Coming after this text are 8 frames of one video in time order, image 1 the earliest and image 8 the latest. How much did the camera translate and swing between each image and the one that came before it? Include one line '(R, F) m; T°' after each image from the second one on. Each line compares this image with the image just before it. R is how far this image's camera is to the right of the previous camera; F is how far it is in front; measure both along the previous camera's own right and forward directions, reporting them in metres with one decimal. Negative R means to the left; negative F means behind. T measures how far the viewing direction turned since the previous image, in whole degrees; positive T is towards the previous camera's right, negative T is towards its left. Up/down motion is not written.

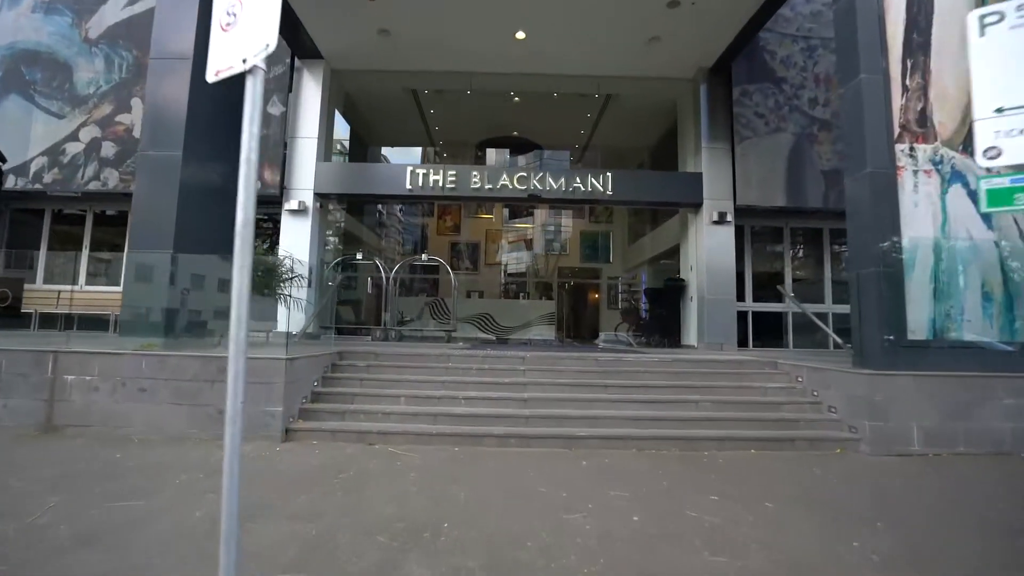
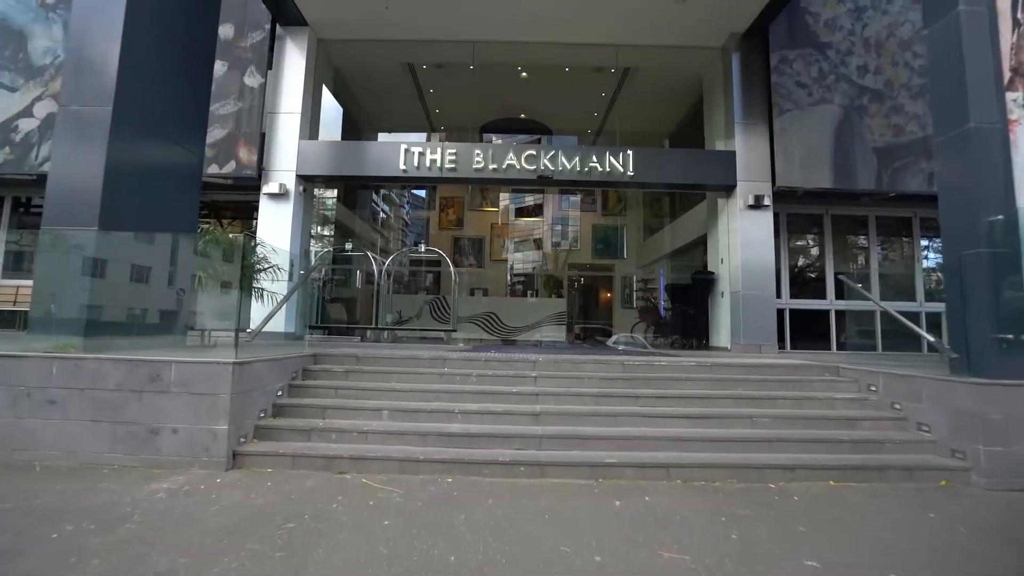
(0.0, +1.4) m; -1°
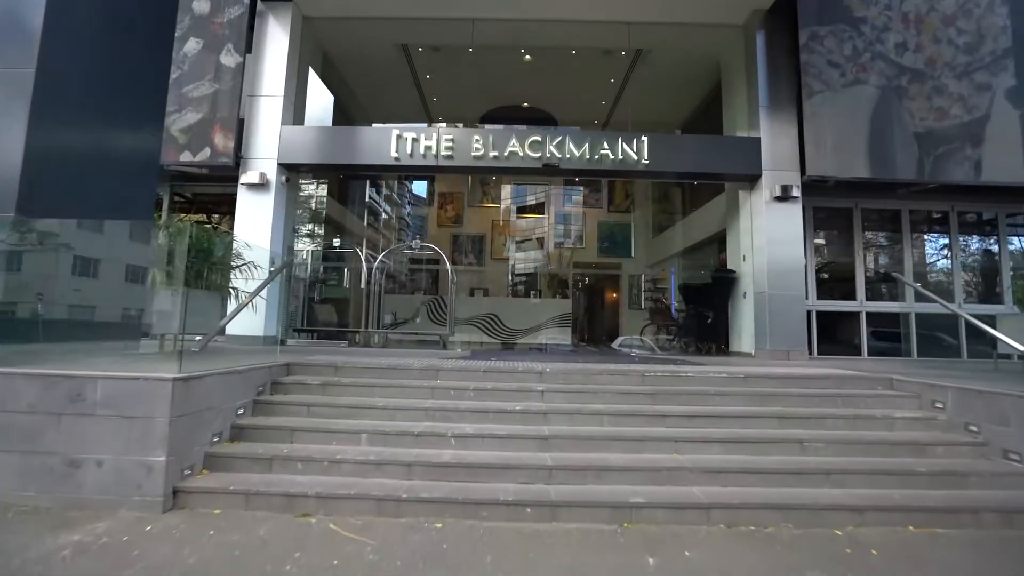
(0.0, +1.0) m; 0°
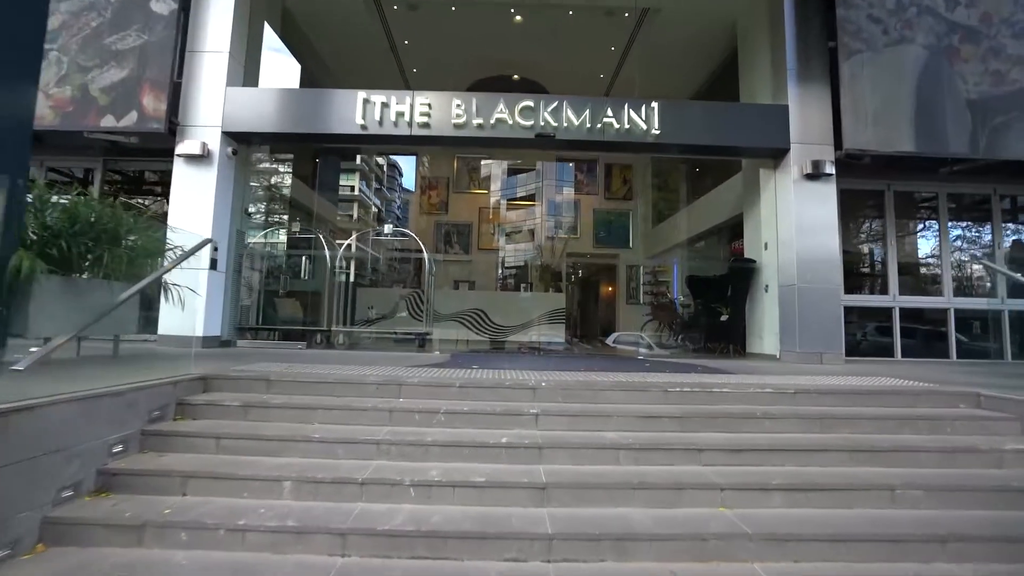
(+0.1, +1.4) m; +1°
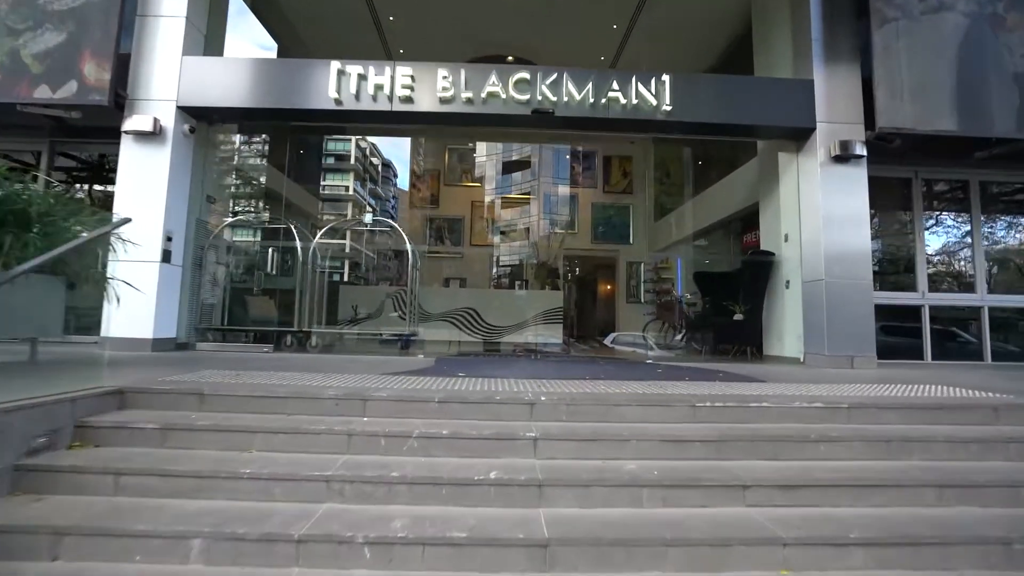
(0.0, +0.9) m; +1°
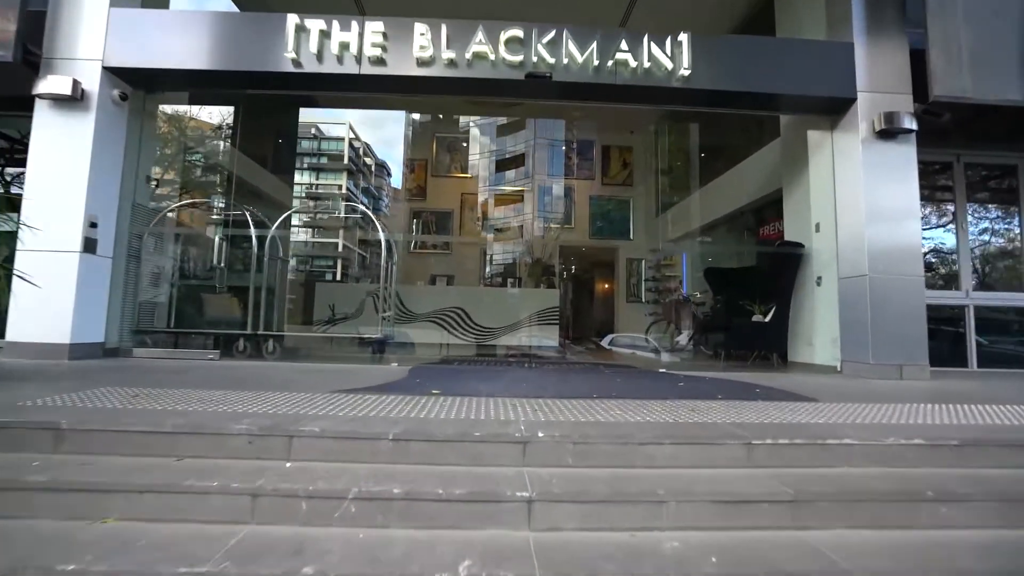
(0.0, +1.1) m; +1°
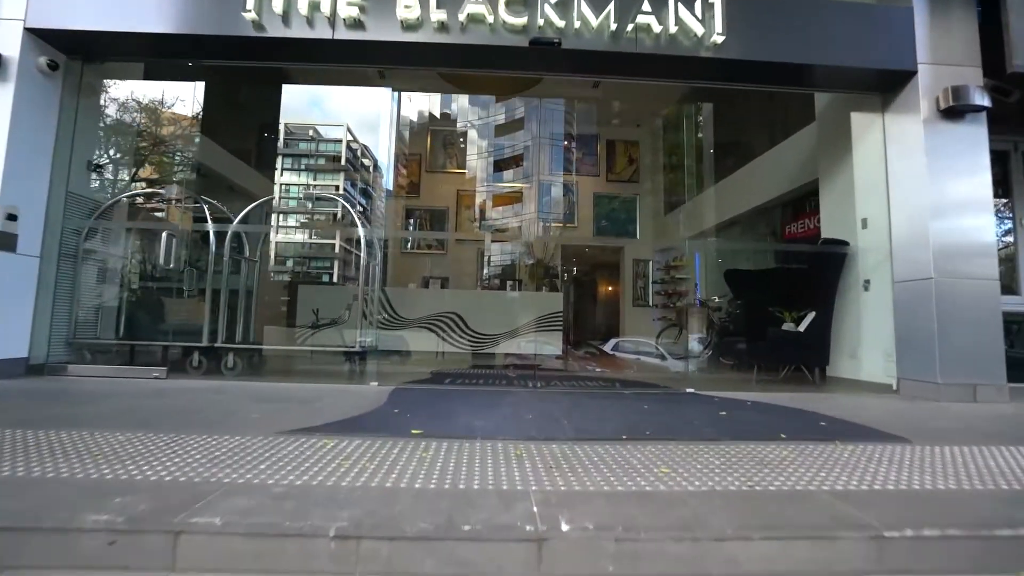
(0.0, +1.0) m; 0°
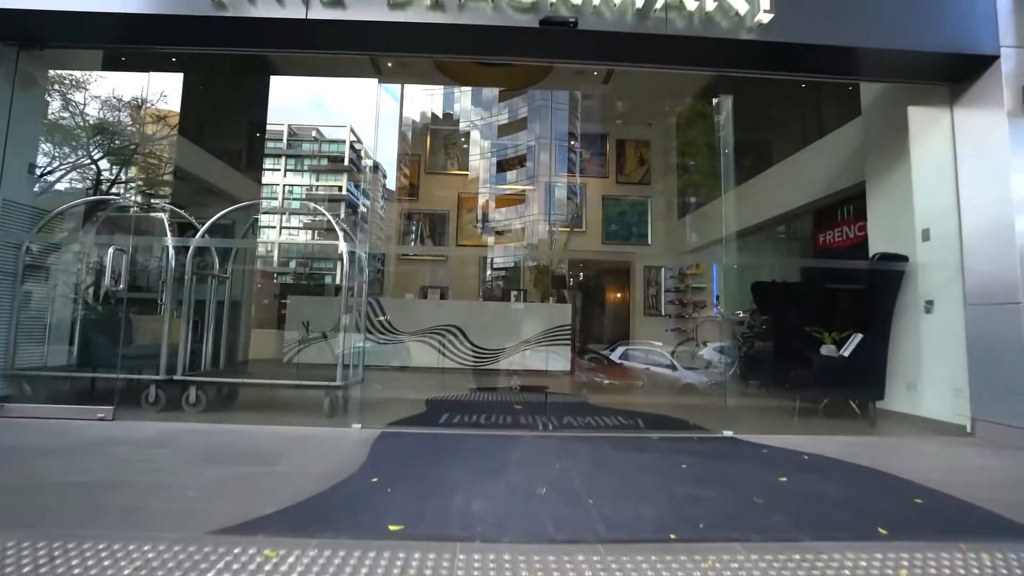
(0.0, +0.8) m; 0°
